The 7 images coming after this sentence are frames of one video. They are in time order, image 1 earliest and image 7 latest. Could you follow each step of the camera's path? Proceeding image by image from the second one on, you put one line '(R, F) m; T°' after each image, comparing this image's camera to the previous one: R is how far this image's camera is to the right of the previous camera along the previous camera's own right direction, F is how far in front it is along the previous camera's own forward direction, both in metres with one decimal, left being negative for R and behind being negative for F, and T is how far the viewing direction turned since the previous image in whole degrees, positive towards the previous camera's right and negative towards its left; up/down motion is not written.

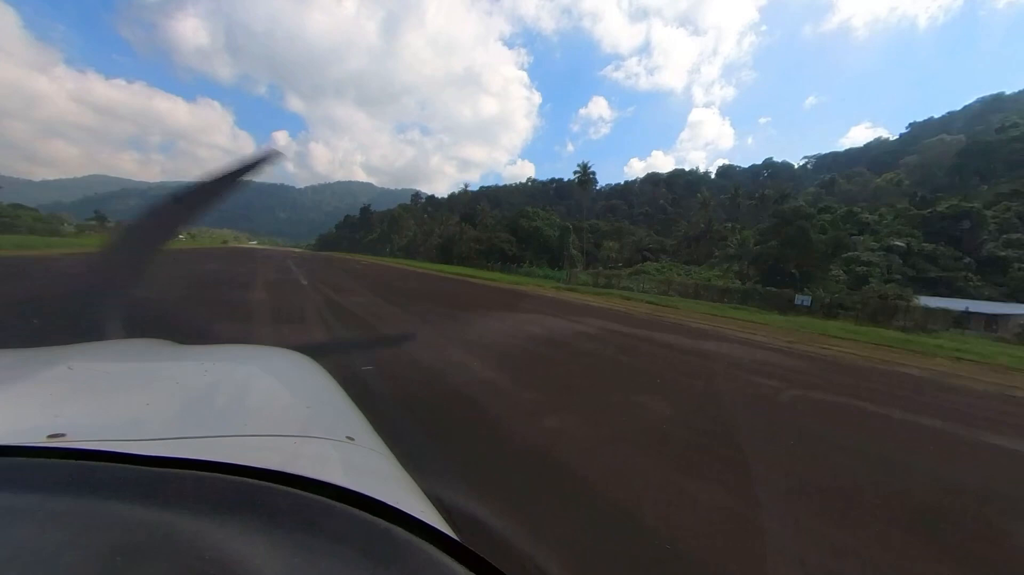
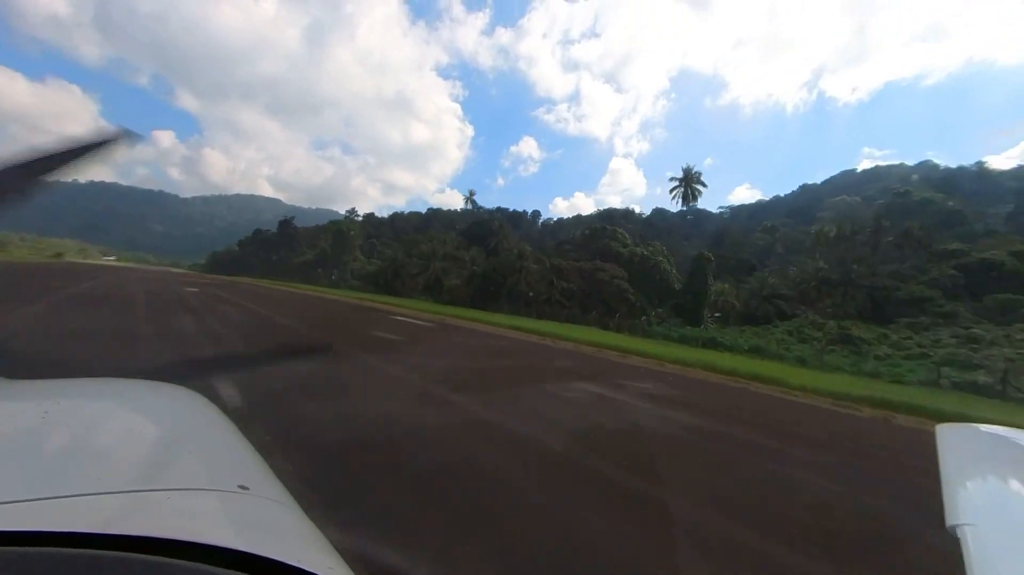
(-0.9, +1.4) m; +12°
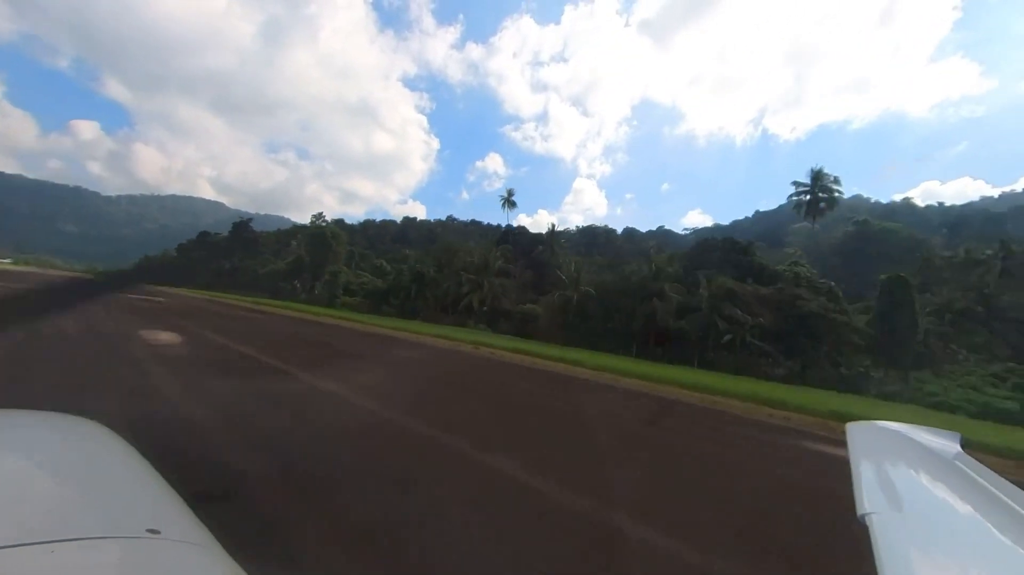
(-0.6, +0.6) m; +7°
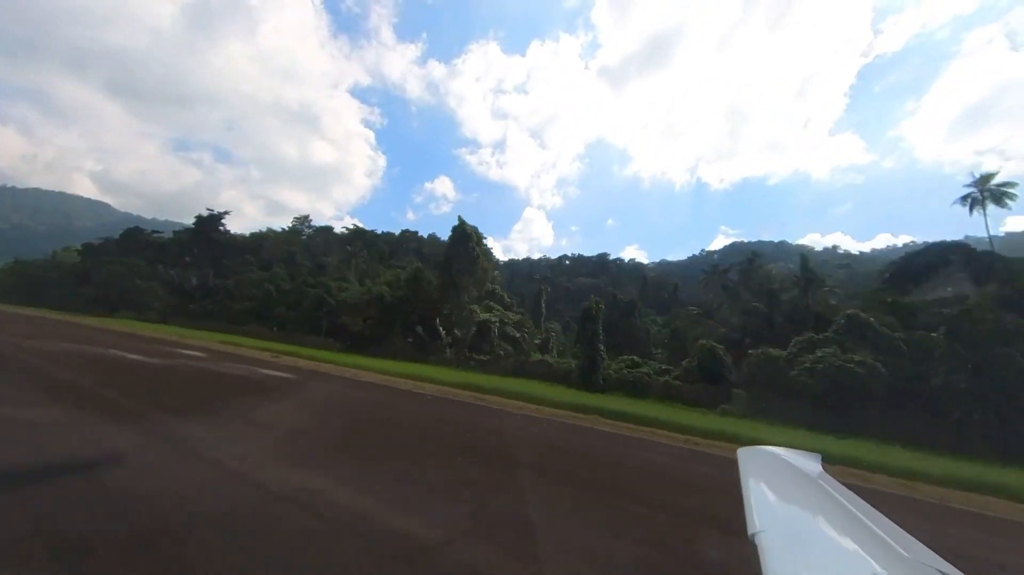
(-1.9, +1.5) m; +11°
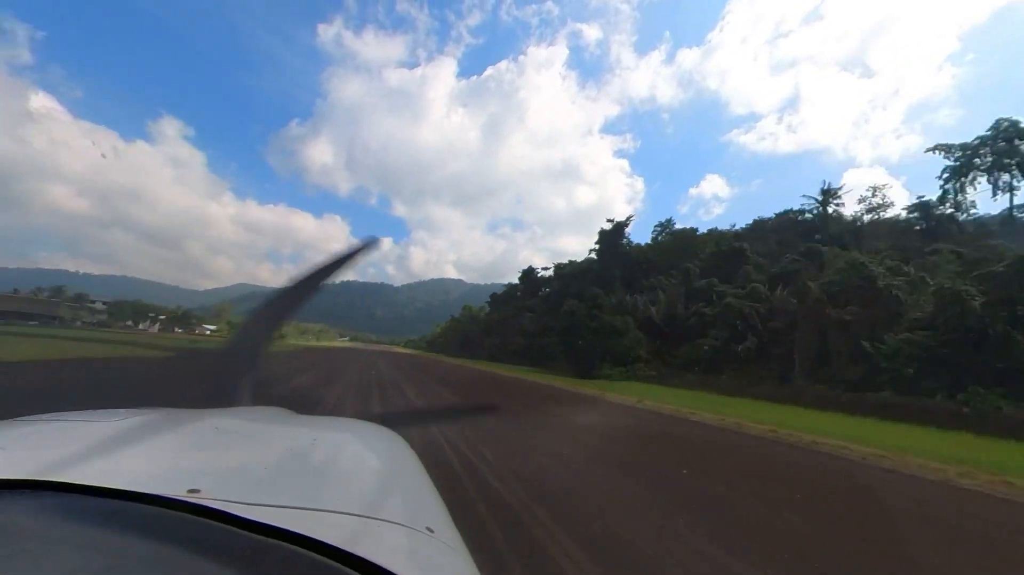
(-2.0, +1.1) m; -40°
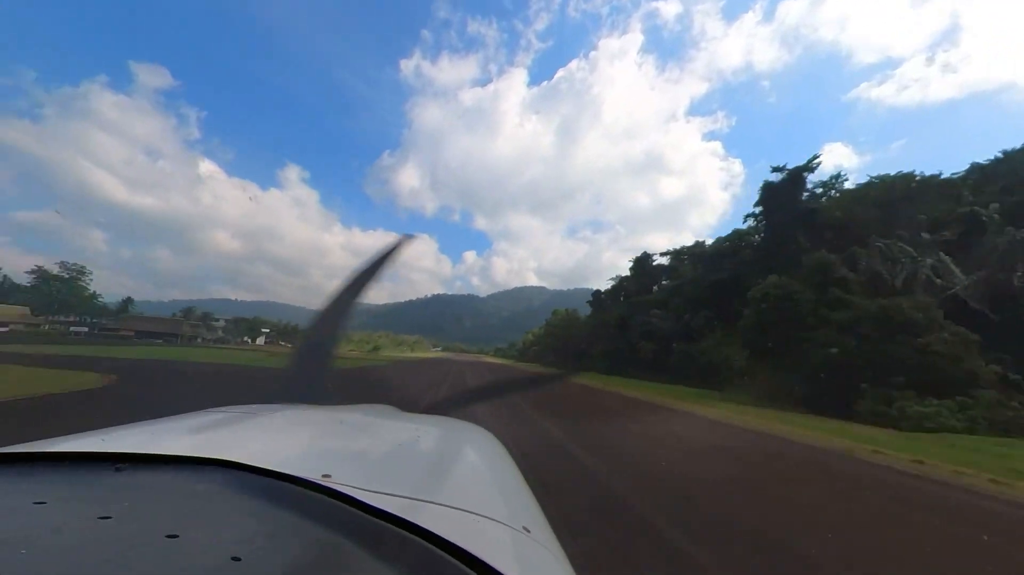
(-0.2, +0.6) m; -13°
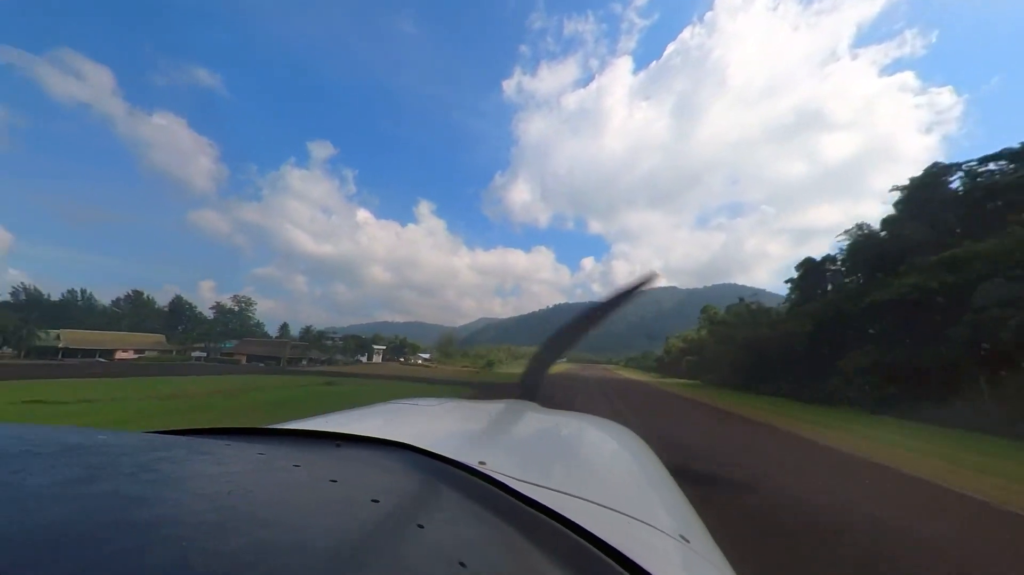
(-0.1, +1.1) m; -19°
